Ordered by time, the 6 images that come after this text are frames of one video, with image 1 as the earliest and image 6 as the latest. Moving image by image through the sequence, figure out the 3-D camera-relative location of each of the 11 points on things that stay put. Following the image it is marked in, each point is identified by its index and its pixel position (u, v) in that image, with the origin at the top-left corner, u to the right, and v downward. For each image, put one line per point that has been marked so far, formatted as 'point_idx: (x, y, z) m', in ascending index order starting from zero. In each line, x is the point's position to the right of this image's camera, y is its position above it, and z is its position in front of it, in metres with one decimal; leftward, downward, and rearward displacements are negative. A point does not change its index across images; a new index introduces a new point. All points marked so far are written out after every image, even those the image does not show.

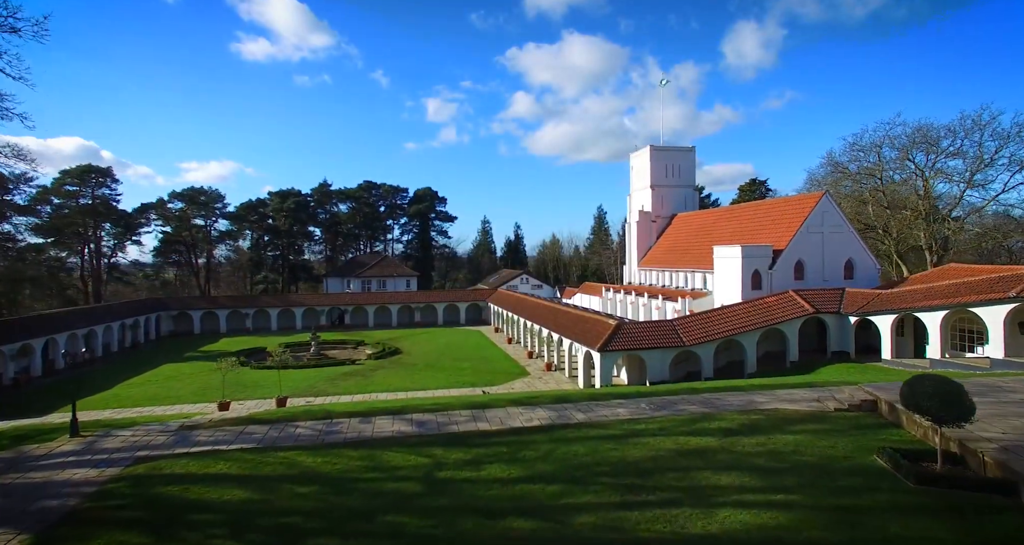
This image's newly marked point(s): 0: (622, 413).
0: (+2.5, -3.2, +15.3) m
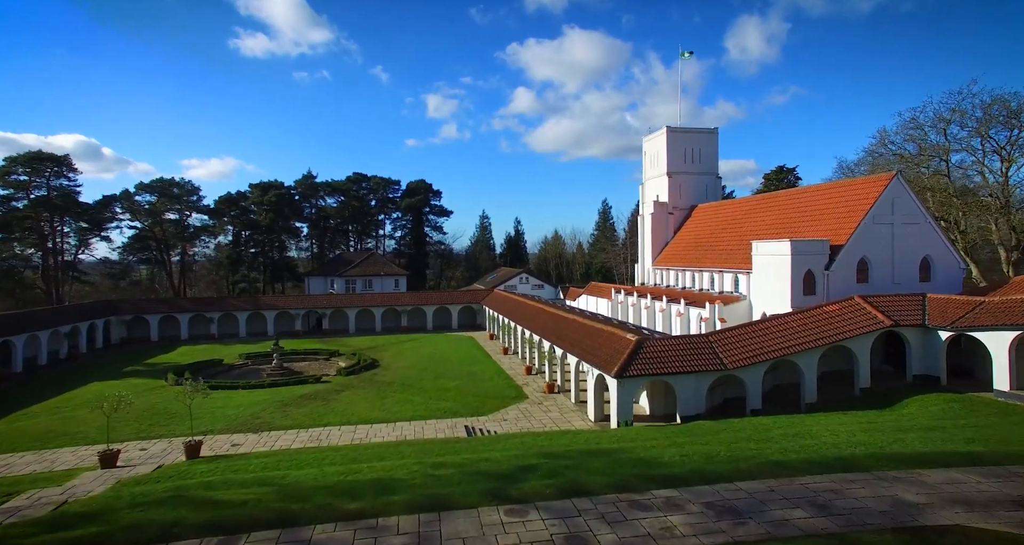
0: (+2.2, -3.4, +8.9) m
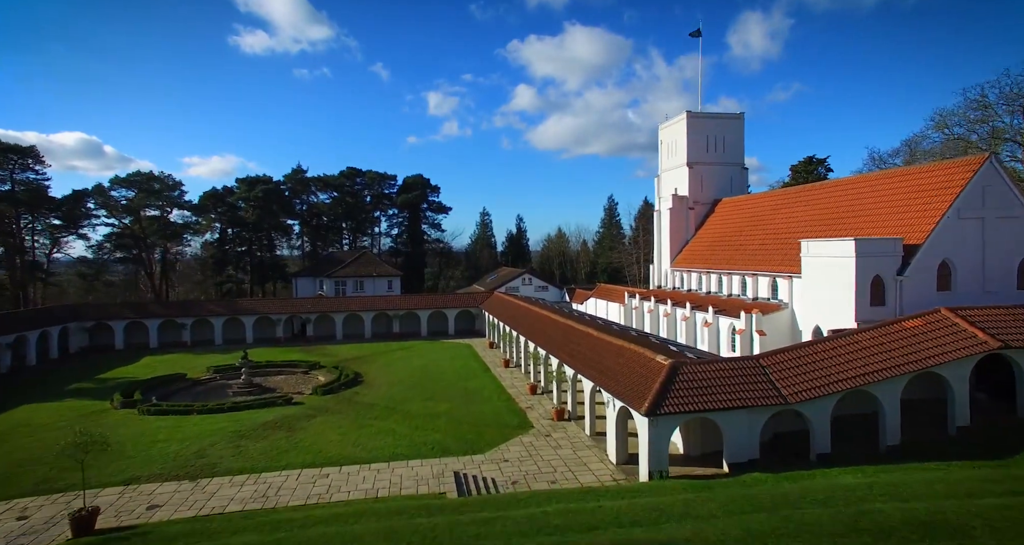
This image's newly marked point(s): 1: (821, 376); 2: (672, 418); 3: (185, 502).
0: (+2.2, -3.6, +4.1) m
1: (+8.2, -2.8, +17.9) m
2: (+4.1, -3.7, +17.2) m
3: (-7.8, -5.5, +16.2) m
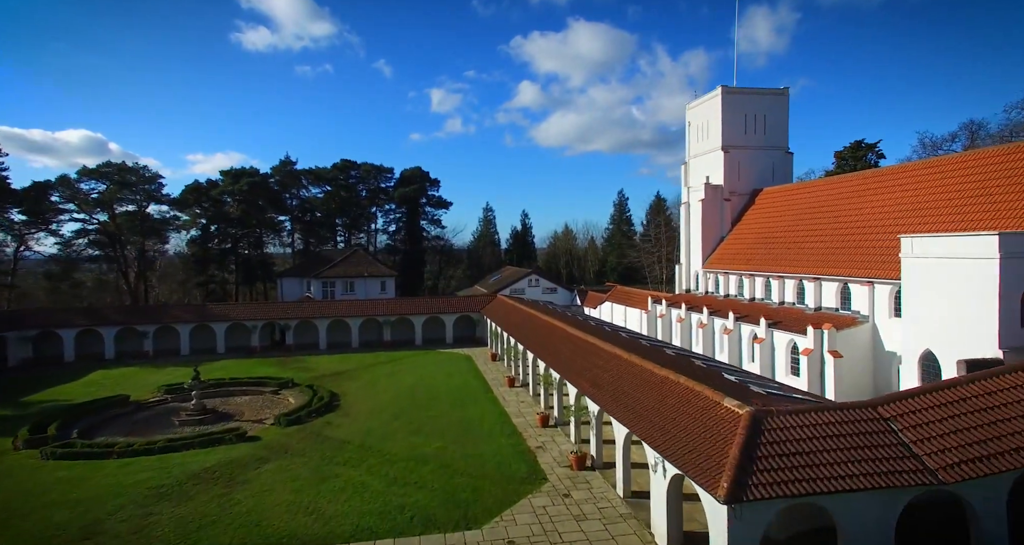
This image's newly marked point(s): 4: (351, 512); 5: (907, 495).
0: (+2.3, -3.9, -1.7) m
1: (+8.4, -3.0, +12.1) m
2: (+4.2, -3.9, +11.4) m
3: (-7.6, -5.6, +10.4) m
4: (-3.9, -5.8, +16.8) m
5: (+6.8, -3.8, +11.8) m
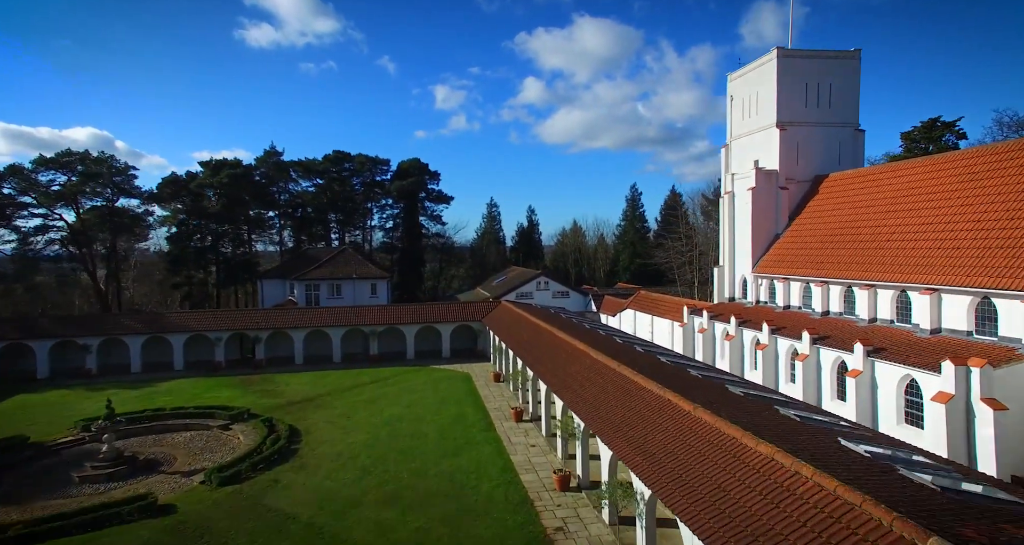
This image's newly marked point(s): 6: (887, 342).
0: (+2.3, -4.2, -8.2) m
1: (+8.5, -3.3, +5.5) m
2: (+4.4, -4.2, +4.9) m
3: (-7.5, -5.9, +4.0) m
4: (-3.7, -6.1, +10.4) m
5: (+6.9, -4.1, +5.2) m
6: (+10.5, -2.0, +18.9) m
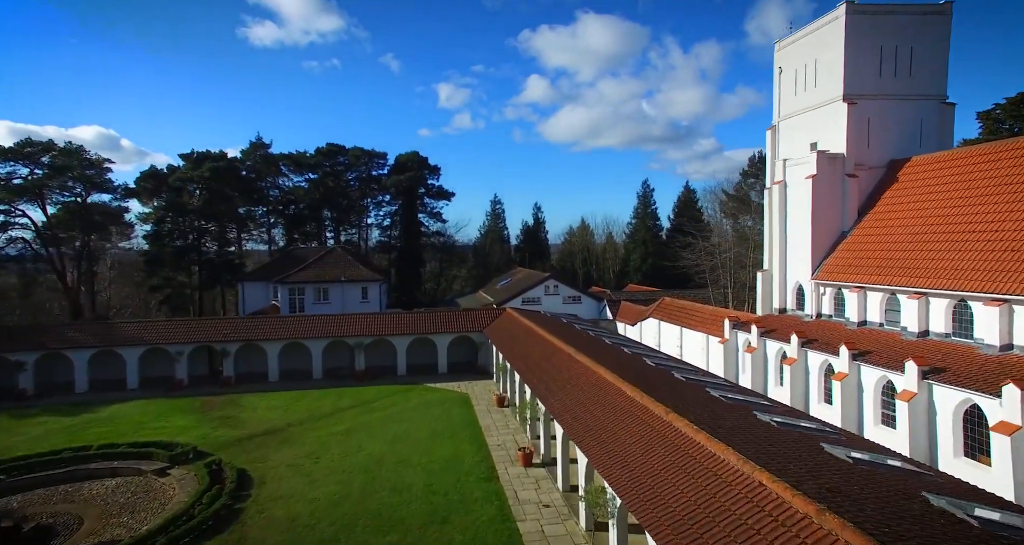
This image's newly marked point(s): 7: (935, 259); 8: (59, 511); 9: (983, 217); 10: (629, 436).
0: (+2.4, -4.5, -13.5) m
1: (+8.6, -3.5, +0.2) m
2: (+4.5, -4.4, -0.4) m
3: (-7.4, -6.2, -1.3) m
4: (-3.6, -6.4, +5.1) m
5: (+7.0, -4.4, -0.1) m
6: (+10.7, -2.2, +13.5) m
7: (+11.8, +0.3, +18.5) m
8: (-11.9, -6.2, +17.9) m
9: (+12.8, +1.4, +18.1) m
10: (+2.5, -3.3, +13.6) m
